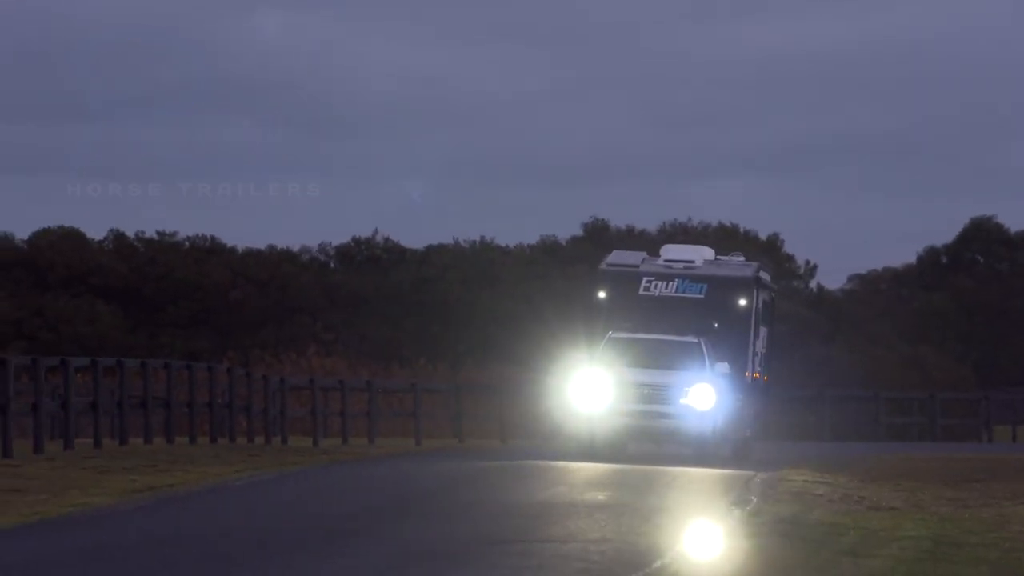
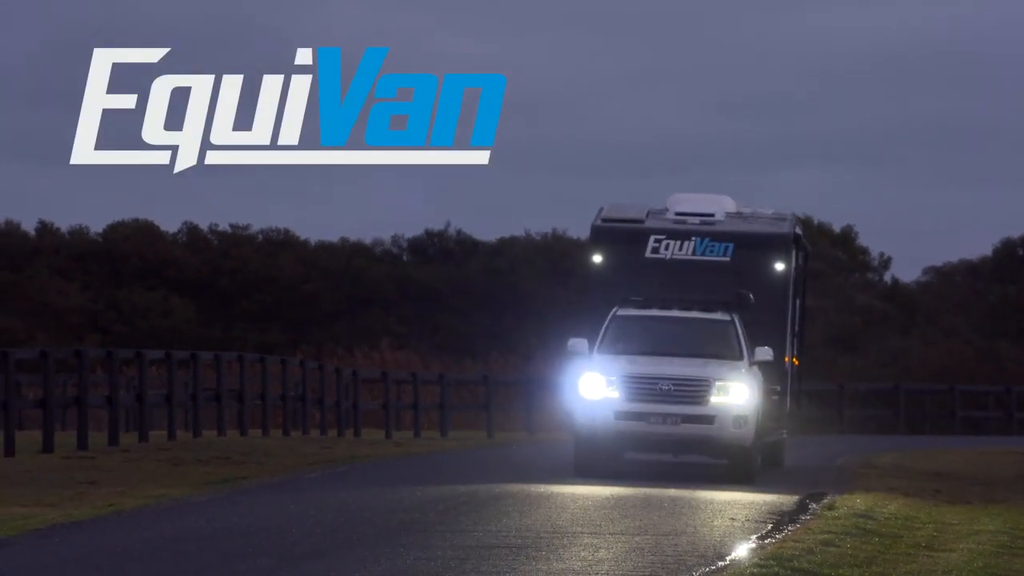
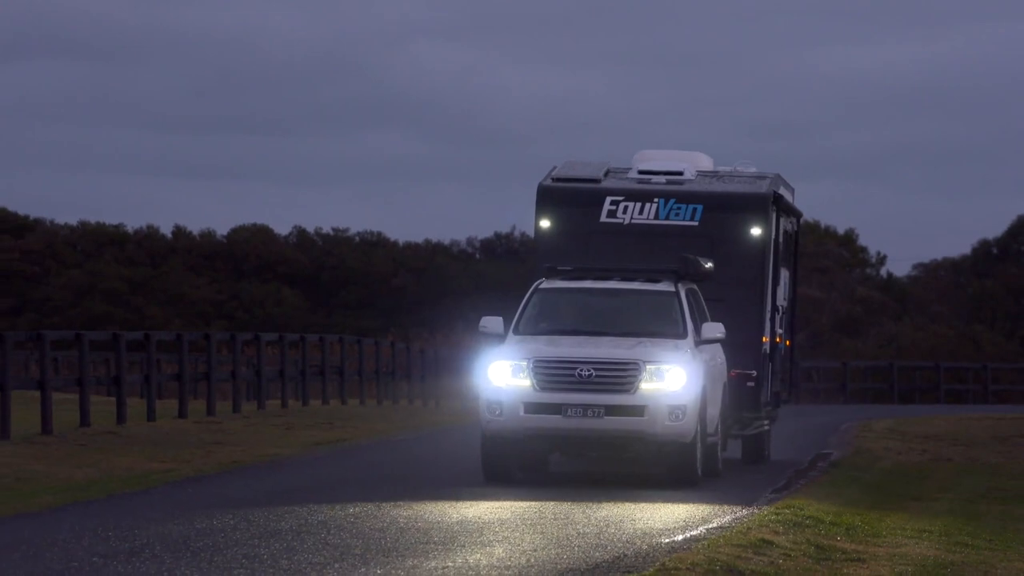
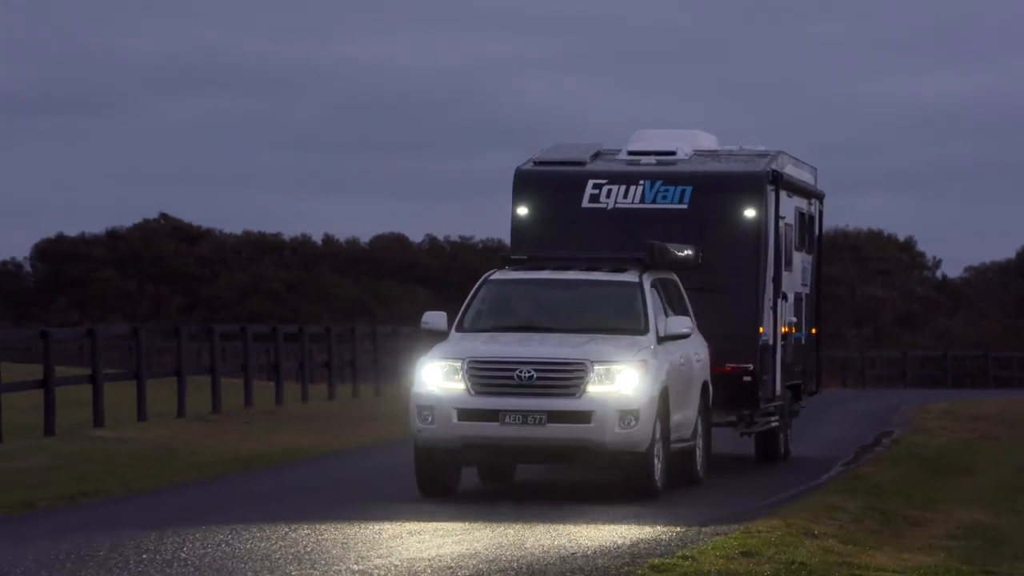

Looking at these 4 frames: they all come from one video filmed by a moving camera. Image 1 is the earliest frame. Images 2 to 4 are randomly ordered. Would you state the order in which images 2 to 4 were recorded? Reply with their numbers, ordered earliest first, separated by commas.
2, 3, 4
